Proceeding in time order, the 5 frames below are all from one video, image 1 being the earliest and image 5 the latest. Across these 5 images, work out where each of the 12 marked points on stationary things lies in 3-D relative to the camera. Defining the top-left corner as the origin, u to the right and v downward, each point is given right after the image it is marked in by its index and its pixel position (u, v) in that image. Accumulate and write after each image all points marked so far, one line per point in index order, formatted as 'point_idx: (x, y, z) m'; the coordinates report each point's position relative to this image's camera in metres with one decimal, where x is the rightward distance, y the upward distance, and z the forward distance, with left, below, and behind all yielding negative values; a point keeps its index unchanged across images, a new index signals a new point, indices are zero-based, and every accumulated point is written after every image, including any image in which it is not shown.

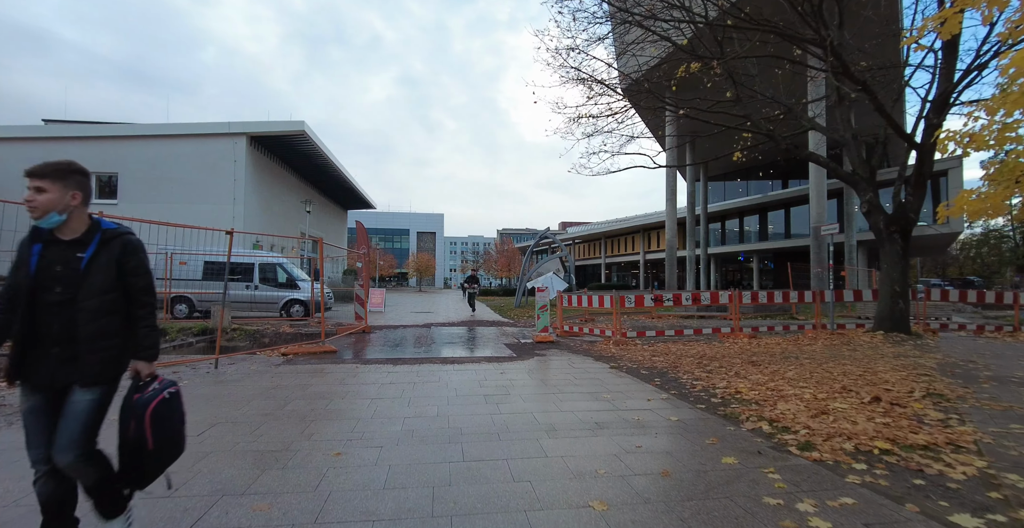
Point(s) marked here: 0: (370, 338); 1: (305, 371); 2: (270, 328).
0: (-3.3, -1.8, +9.1) m
1: (-2.8, -1.5, +5.2) m
2: (-6.5, -1.7, +10.4) m
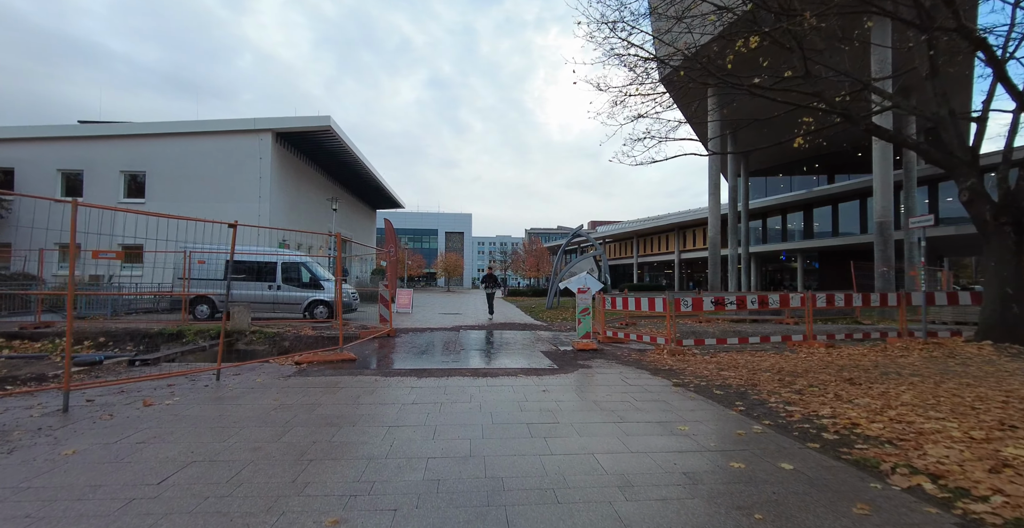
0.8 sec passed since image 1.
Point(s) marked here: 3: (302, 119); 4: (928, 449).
0: (-2.6, -1.7, +8.5) m
1: (-2.3, -1.4, +4.6) m
2: (-5.7, -1.7, +10.0) m
3: (-8.2, +5.7, +15.1) m
4: (+3.1, -1.4, +2.9) m
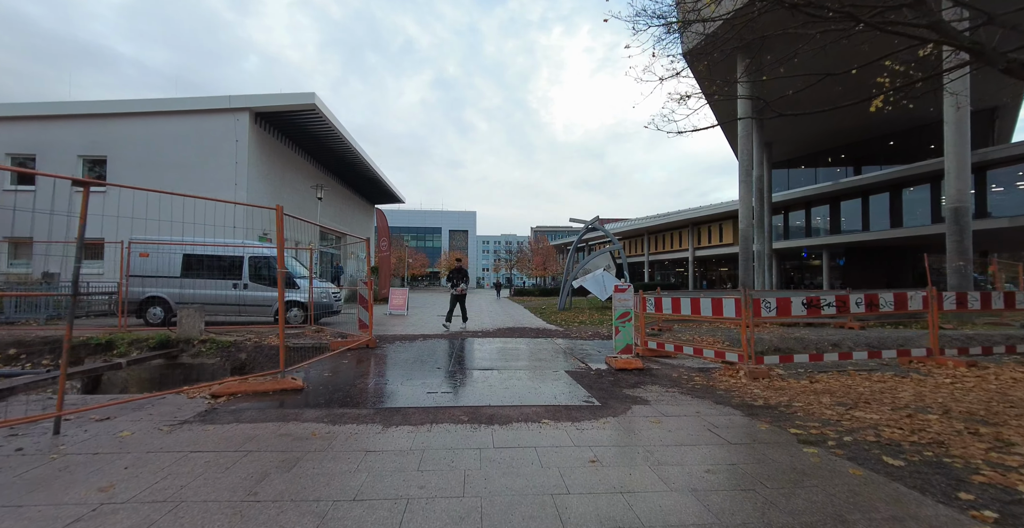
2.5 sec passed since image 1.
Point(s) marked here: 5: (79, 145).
0: (-2.4, -1.6, +6.7) m
1: (-2.1, -1.3, +2.7) m
2: (-5.4, -1.6, +8.2) m
3: (-7.9, +5.8, +13.4) m
4: (+3.3, -1.3, +1.0) m
5: (-15.3, +4.2, +13.5) m
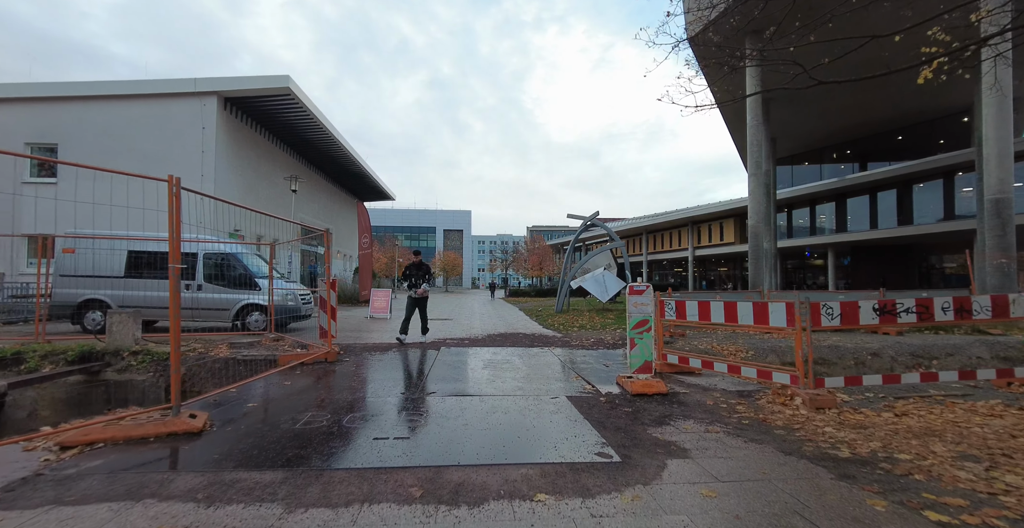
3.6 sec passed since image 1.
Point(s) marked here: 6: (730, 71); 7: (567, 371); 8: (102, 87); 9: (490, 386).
0: (-2.5, -1.5, +5.5) m
1: (-2.3, -1.2, +1.6) m
2: (-5.6, -1.5, +7.0) m
3: (-8.1, +5.8, +12.2) m
4: (+3.2, -1.2, -0.1) m
5: (-15.5, +4.2, +12.2) m
6: (+4.3, +3.9, +7.6) m
7: (+0.8, -1.5, +5.4) m
8: (-12.9, +5.5, +11.9) m
9: (-0.3, -1.4, +4.5) m
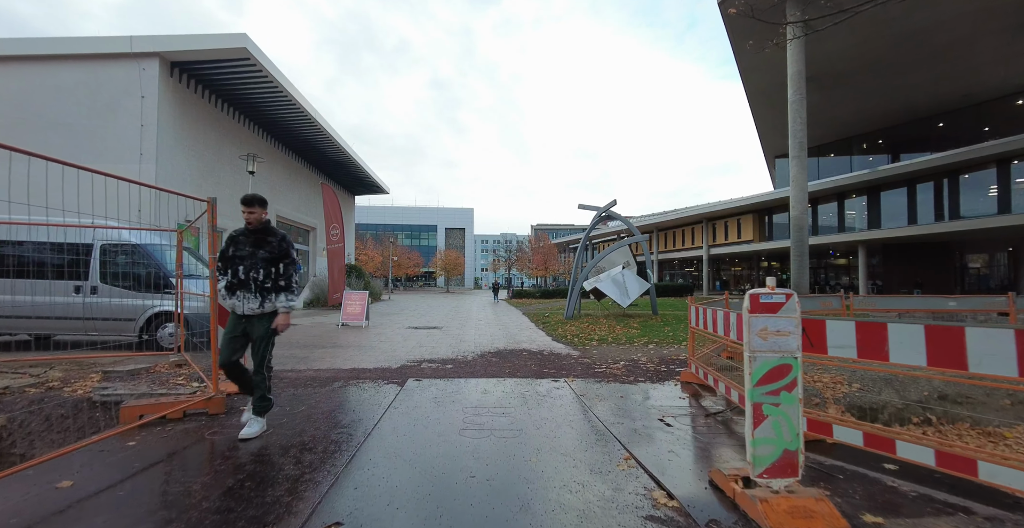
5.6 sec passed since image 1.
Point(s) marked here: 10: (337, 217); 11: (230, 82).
0: (-2.5, -1.5, +3.3) m
1: (-2.3, -1.1, -0.7) m
2: (-5.6, -1.5, +4.8) m
3: (-8.0, +5.9, +10.0) m
4: (+3.1, -1.1, -2.4) m
5: (-15.4, +4.3, +10.1) m
6: (+4.3, +3.9, +5.3) m
7: (+0.8, -1.4, +3.2) m
8: (-12.8, +5.6, +9.8) m
9: (-0.3, -1.4, +2.2) m
10: (-5.5, +1.4, +12.8) m
11: (-8.4, +5.5, +11.4) m
